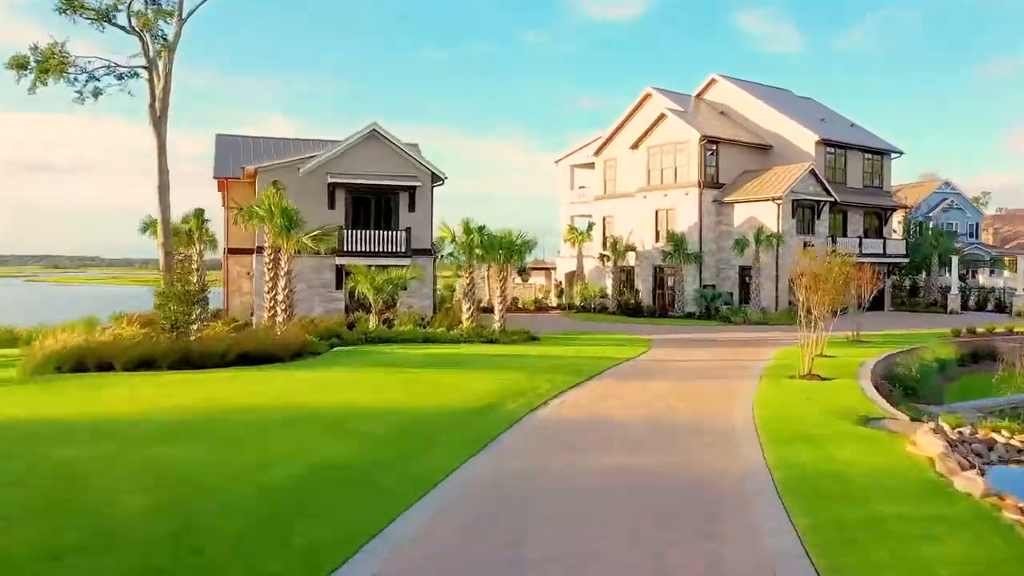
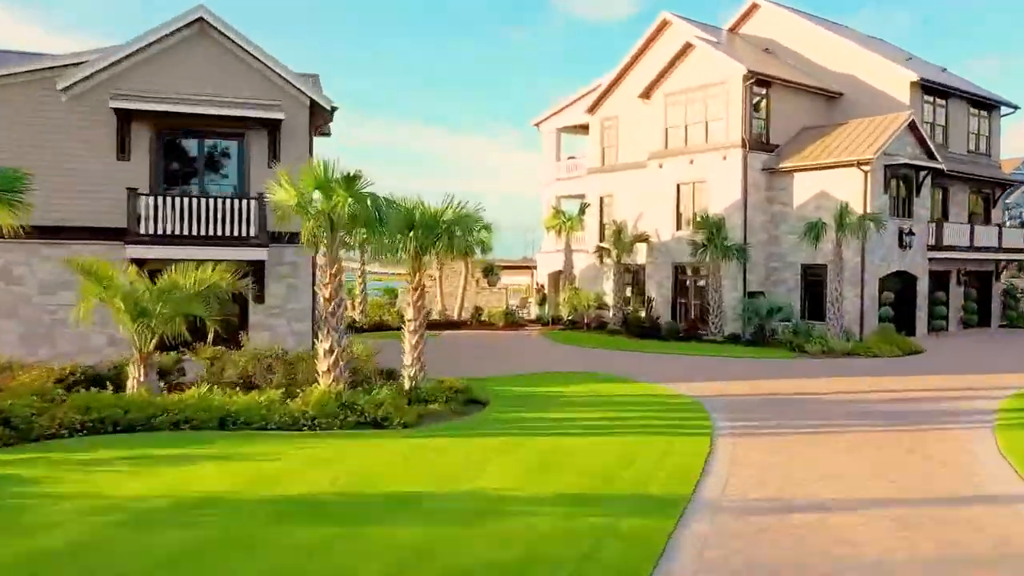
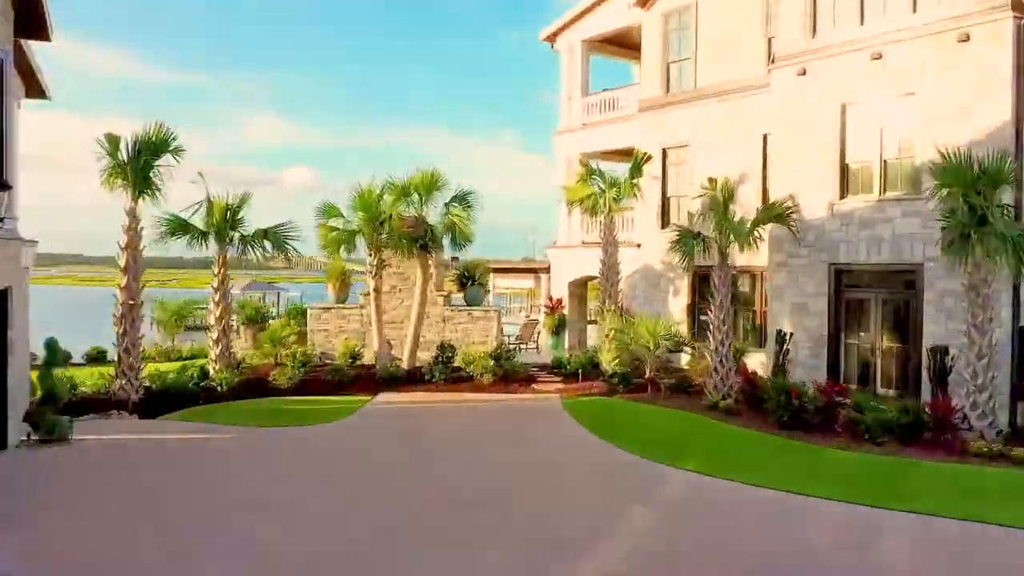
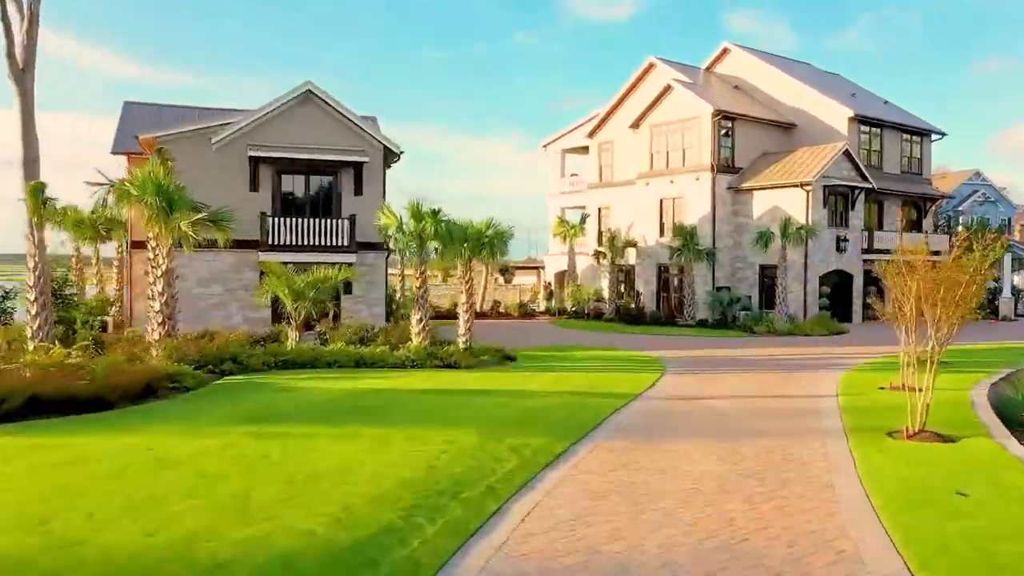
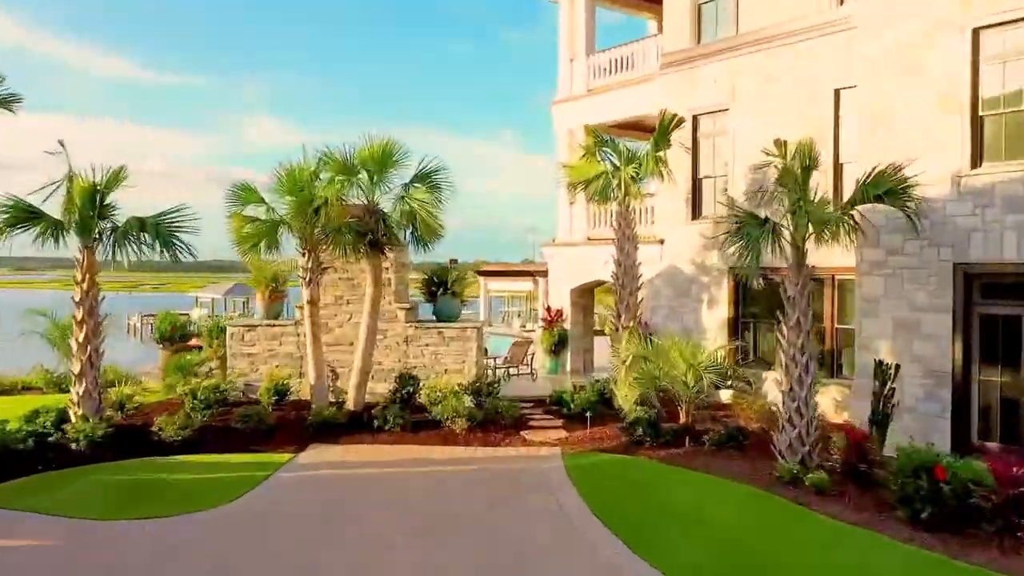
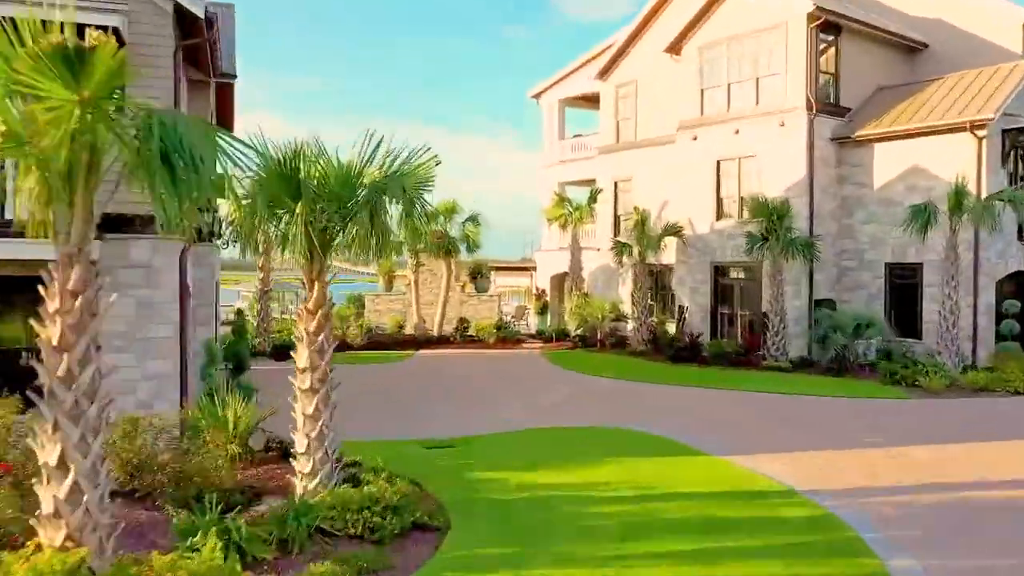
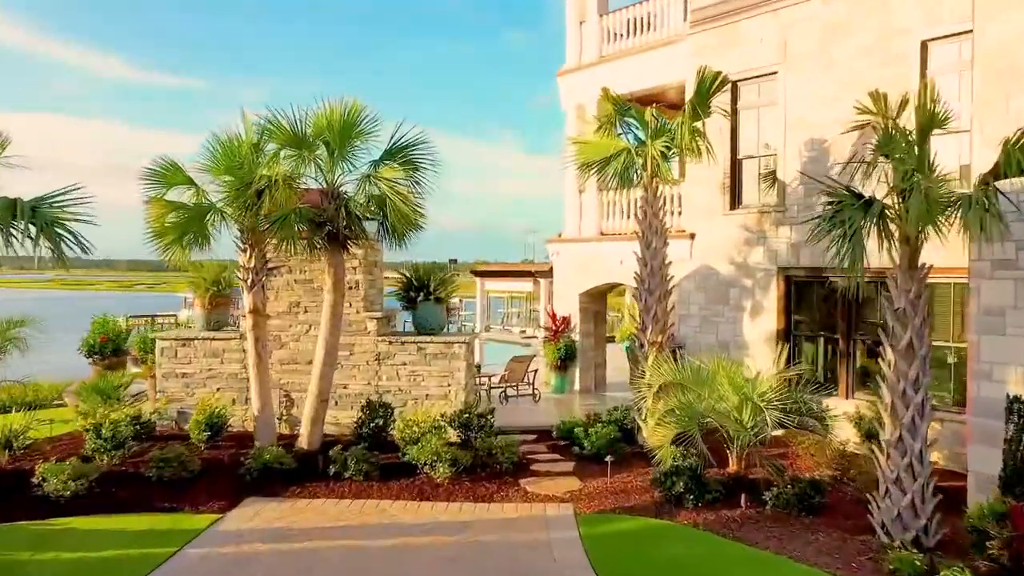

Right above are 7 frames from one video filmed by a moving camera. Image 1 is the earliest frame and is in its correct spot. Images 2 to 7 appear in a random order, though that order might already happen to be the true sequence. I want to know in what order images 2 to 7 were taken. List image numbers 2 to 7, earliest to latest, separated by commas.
4, 2, 6, 3, 5, 7
